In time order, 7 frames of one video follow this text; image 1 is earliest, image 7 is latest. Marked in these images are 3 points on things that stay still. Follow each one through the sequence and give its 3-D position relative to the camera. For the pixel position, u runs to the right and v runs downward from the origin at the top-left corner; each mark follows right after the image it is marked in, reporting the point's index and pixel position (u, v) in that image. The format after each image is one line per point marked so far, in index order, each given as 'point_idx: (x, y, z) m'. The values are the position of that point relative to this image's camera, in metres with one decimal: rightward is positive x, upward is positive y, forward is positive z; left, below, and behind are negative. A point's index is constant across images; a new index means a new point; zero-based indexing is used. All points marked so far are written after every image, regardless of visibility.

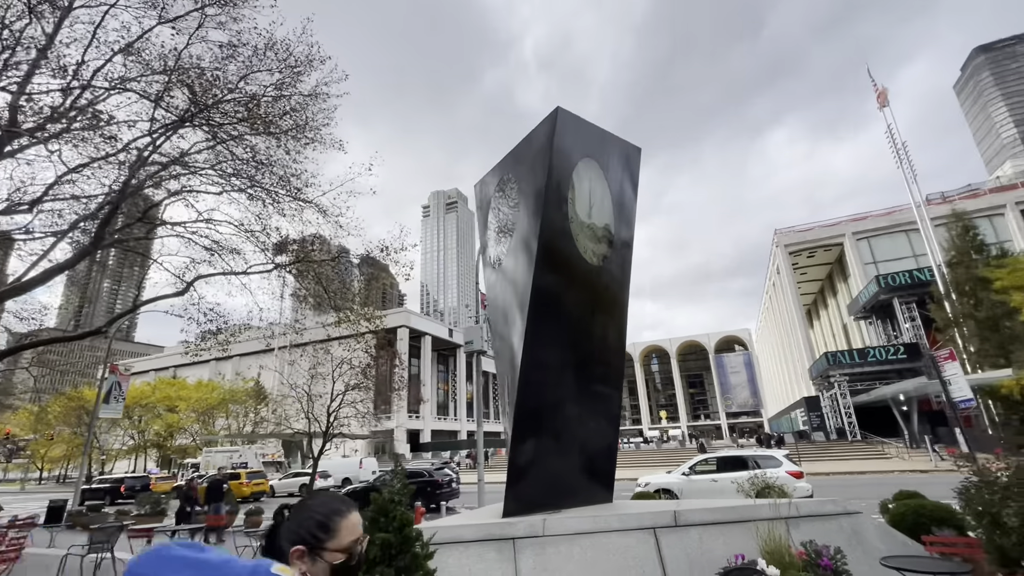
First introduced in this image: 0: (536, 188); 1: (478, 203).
0: (+0.5, +1.2, +5.5) m
1: (-0.2, +1.4, +7.3) m
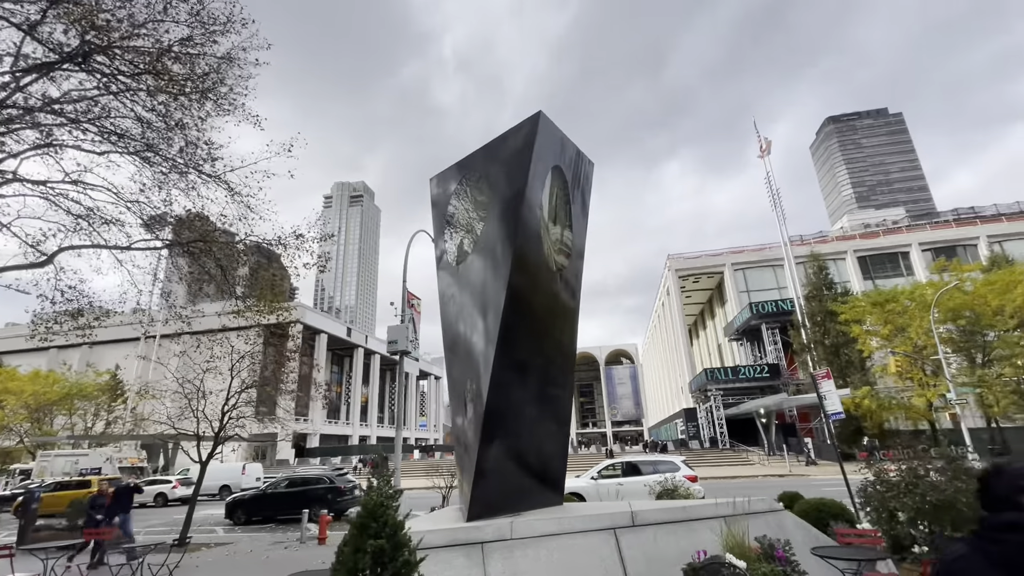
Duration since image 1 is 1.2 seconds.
0: (+0.1, +1.1, +5.5) m
1: (-0.9, +1.4, +7.2) m
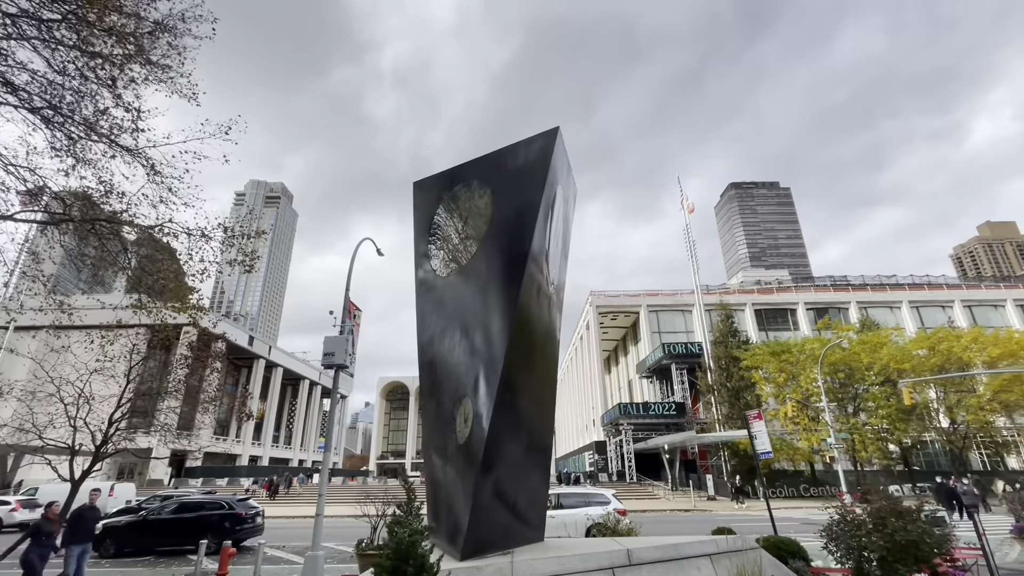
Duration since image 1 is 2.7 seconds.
0: (+0.1, +0.9, +5.3) m
1: (-1.2, +1.2, +6.8) m
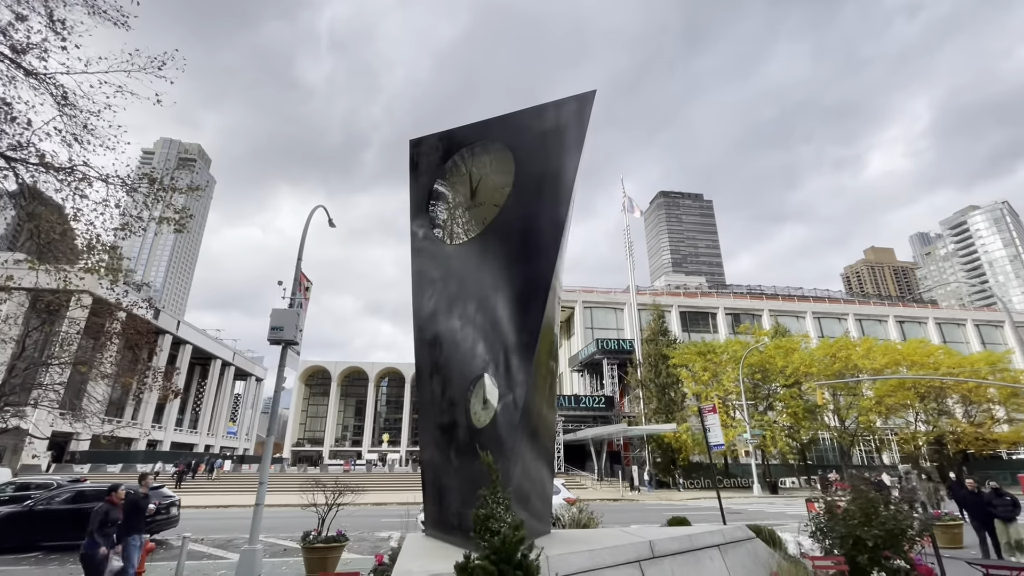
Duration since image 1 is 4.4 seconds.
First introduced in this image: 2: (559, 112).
0: (+0.3, +1.2, +4.9) m
1: (-1.2, +1.6, +6.2) m
2: (+0.5, +1.8, +5.0) m
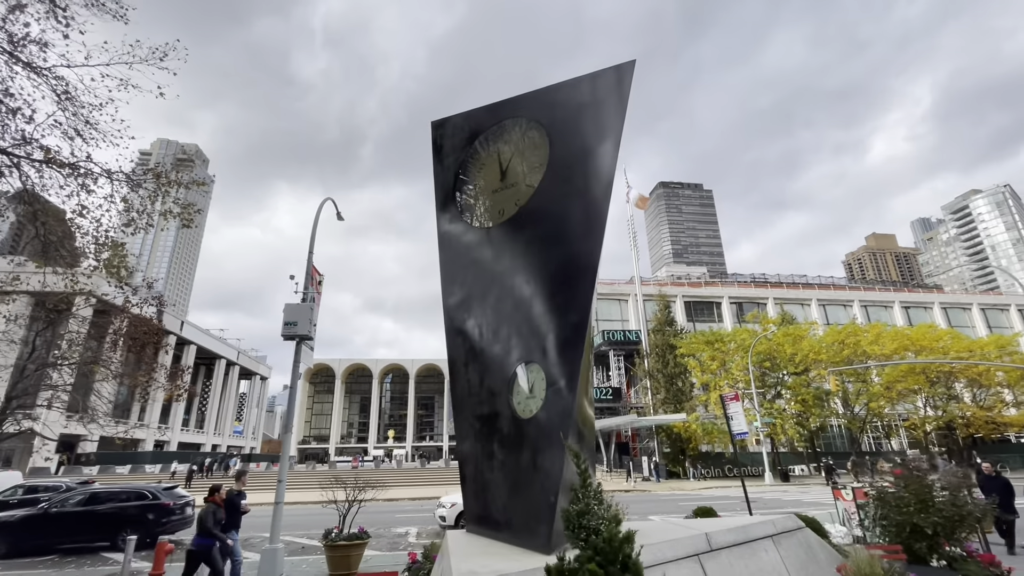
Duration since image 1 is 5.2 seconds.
0: (+0.6, +1.3, +4.7) m
1: (-0.9, +1.8, +6.0) m
2: (+0.8, +2.0, +4.8) m
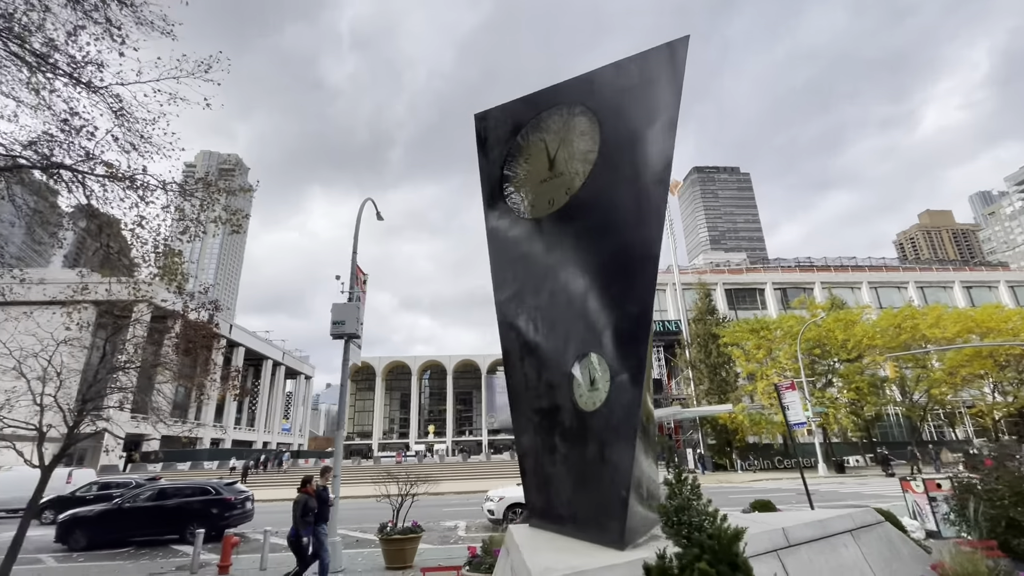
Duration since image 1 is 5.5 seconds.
0: (+1.0, +1.4, +4.6) m
1: (-0.4, +1.8, +5.9) m
2: (+1.2, +2.1, +4.6) m
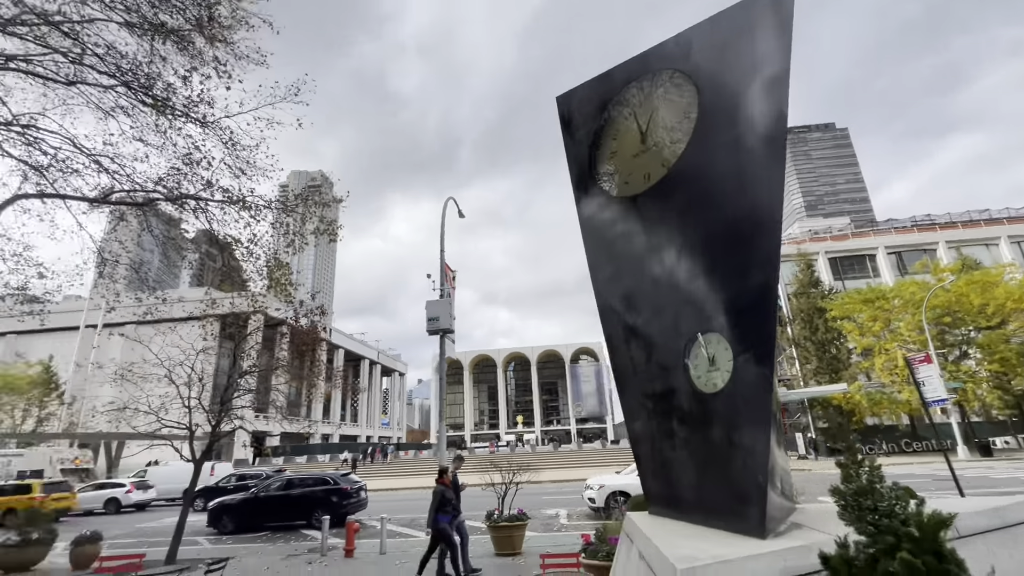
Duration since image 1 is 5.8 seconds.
0: (+1.8, +1.7, +4.2) m
1: (+0.6, +2.0, +5.8) m
2: (+1.9, +2.4, +4.3) m
